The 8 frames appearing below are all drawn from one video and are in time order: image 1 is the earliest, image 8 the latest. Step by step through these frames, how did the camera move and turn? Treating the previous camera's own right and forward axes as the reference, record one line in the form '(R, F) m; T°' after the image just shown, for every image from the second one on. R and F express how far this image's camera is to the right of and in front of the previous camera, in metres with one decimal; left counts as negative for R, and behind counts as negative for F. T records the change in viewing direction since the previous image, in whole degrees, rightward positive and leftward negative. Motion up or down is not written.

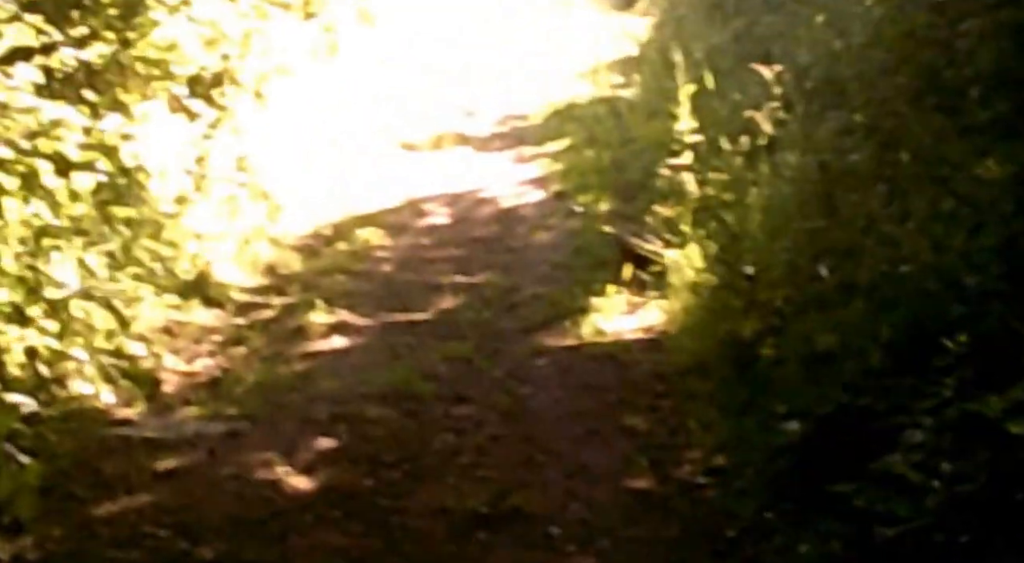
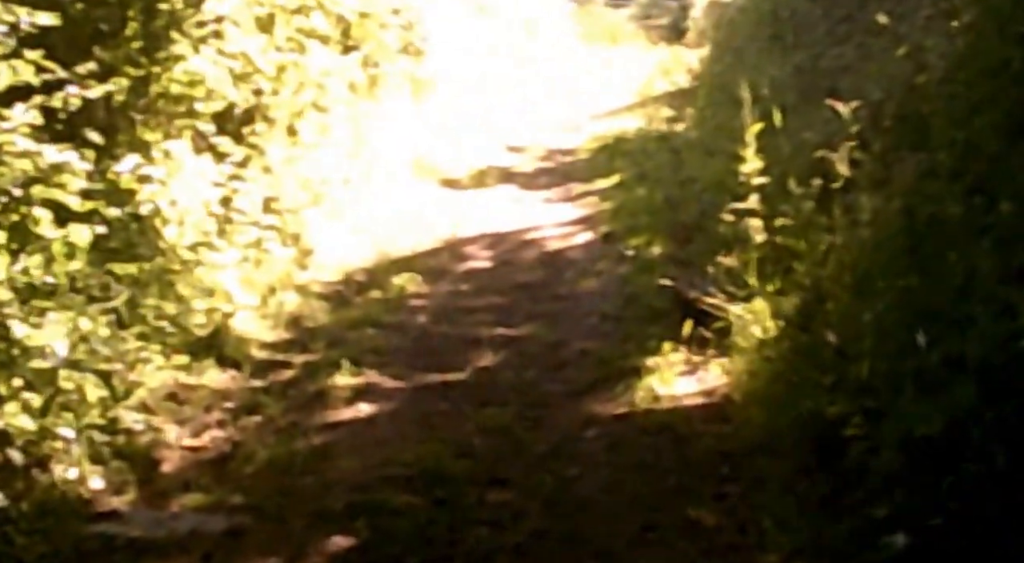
(0.0, +1.0) m; -1°
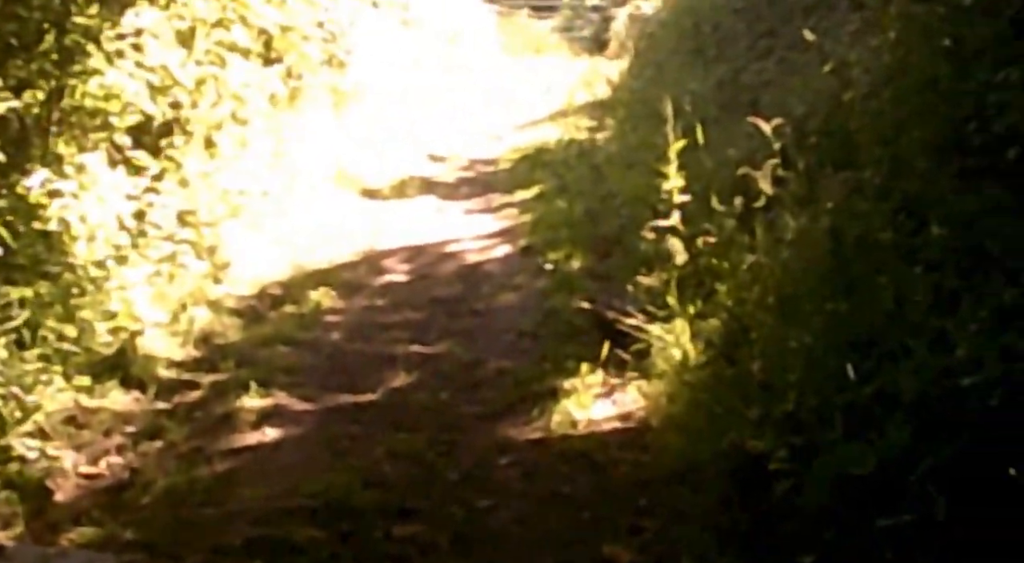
(0.0, +0.3) m; +2°
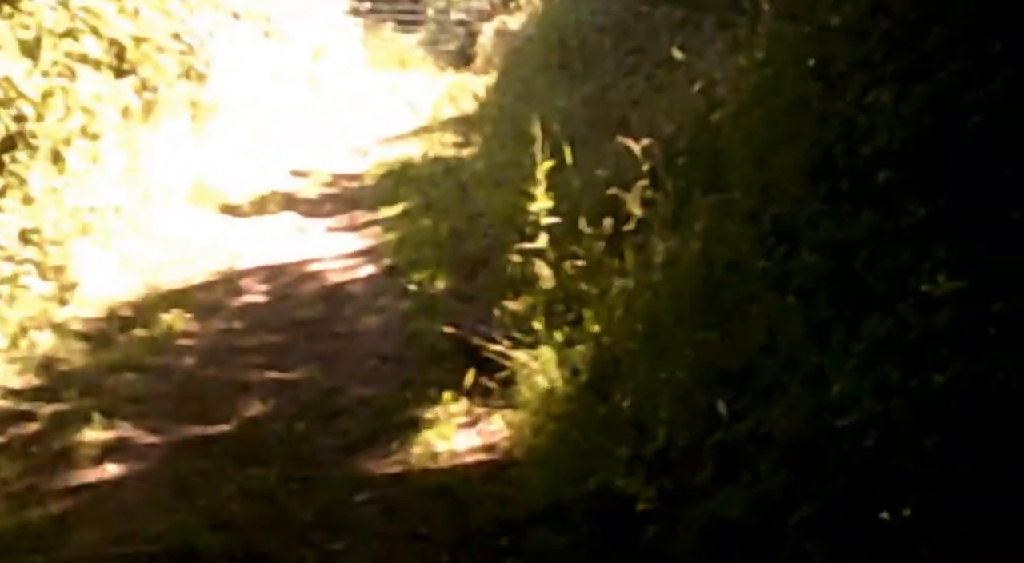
(0.0, +0.4) m; +3°
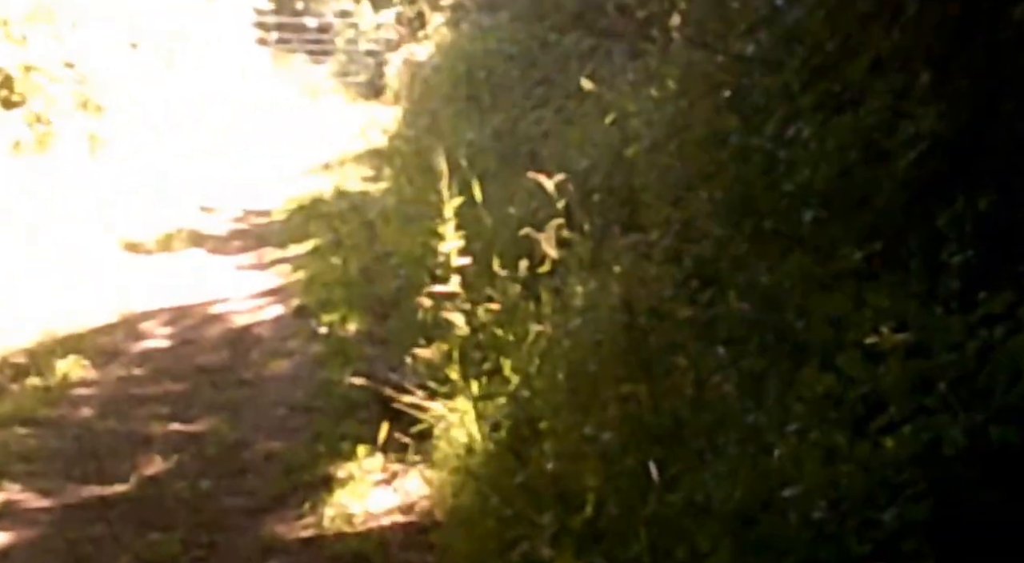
(0.0, +0.4) m; +2°
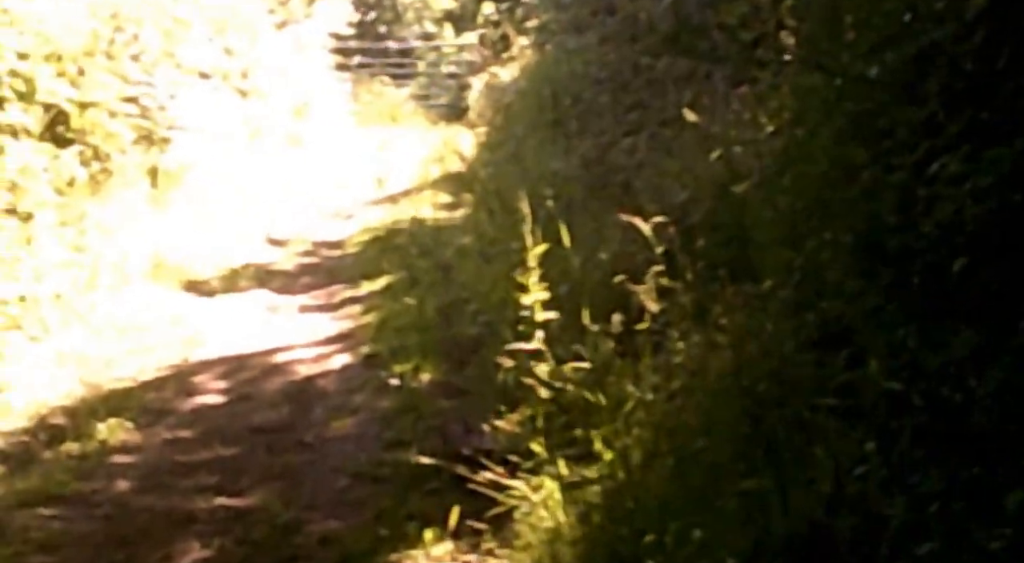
(0.0, +1.3) m; -2°
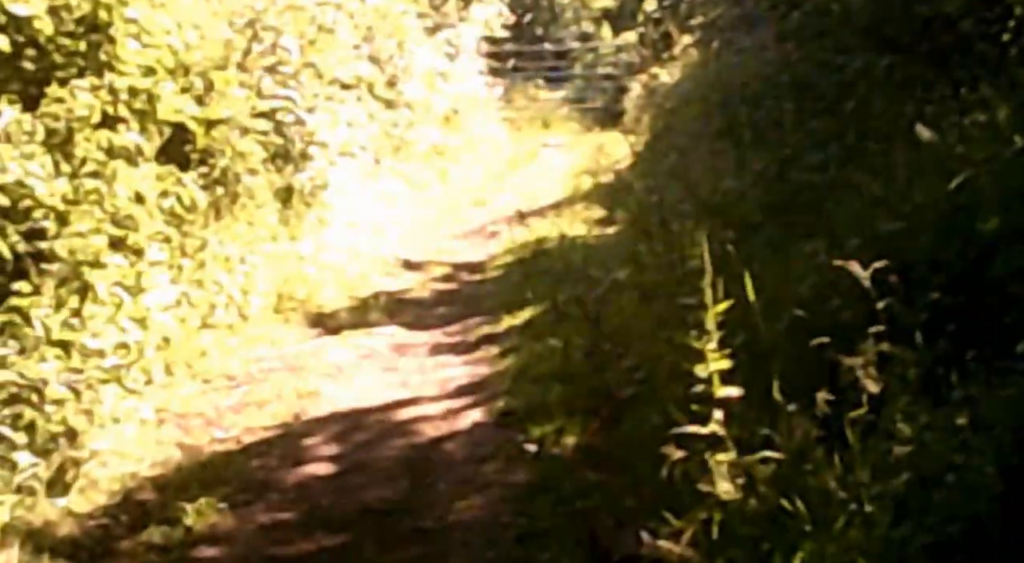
(0.0, +1.8) m; -4°
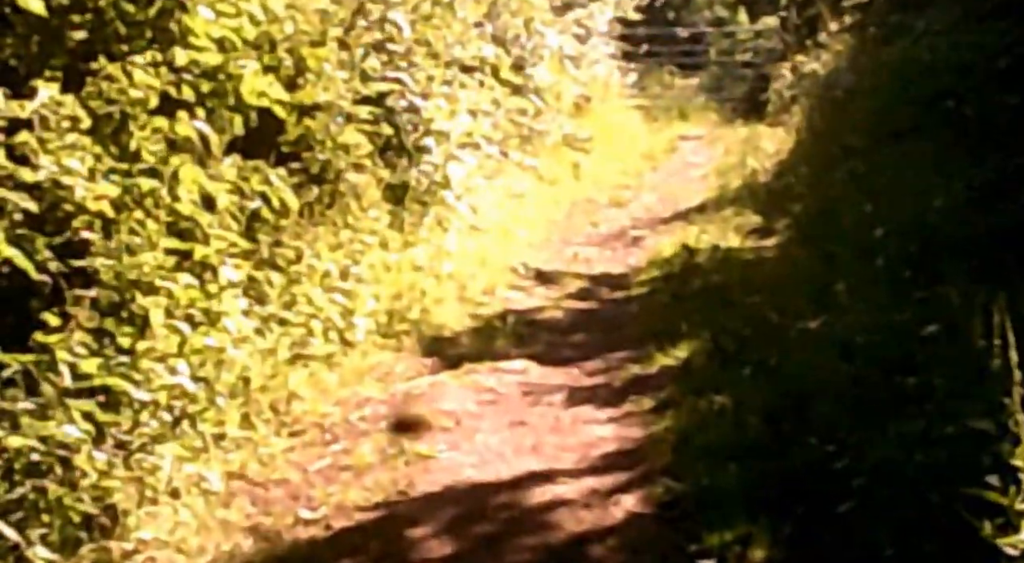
(-0.2, +2.6) m; -3°
